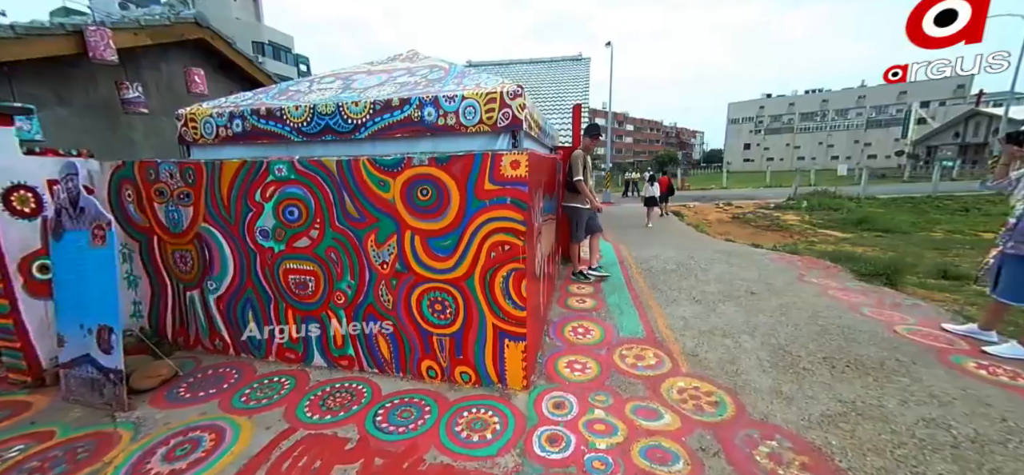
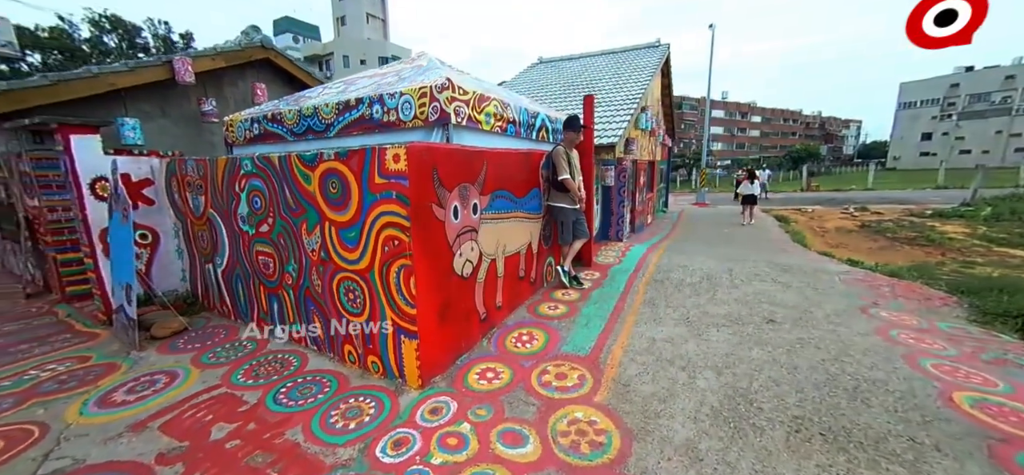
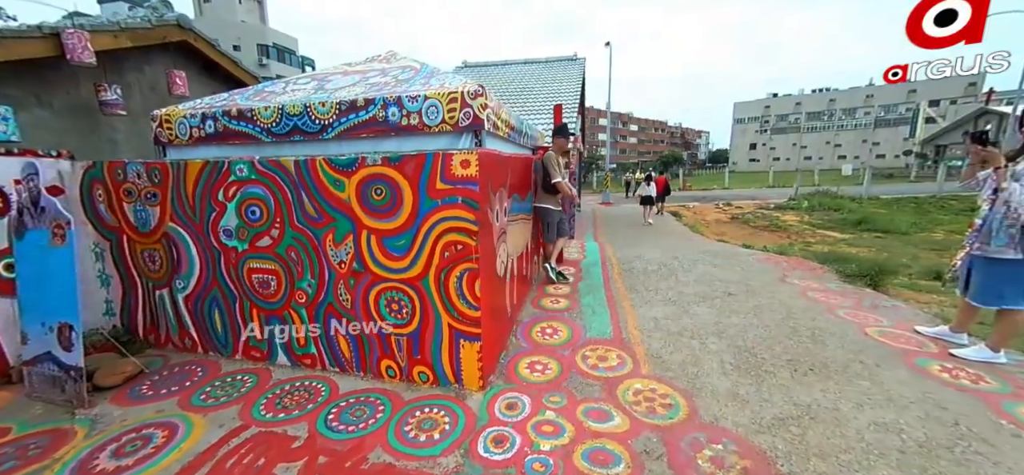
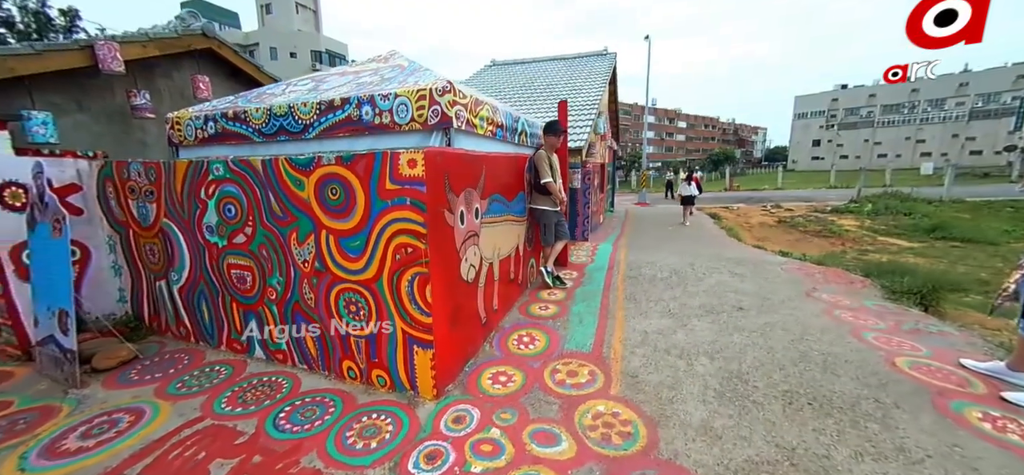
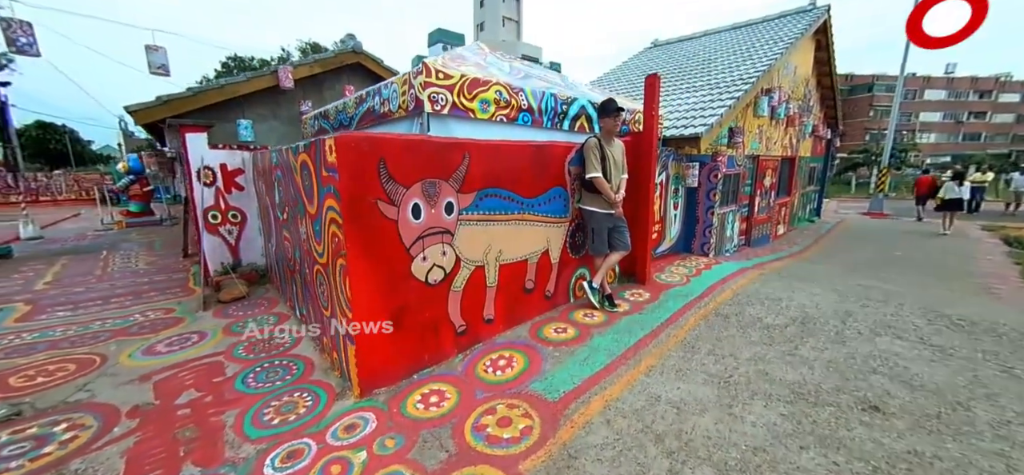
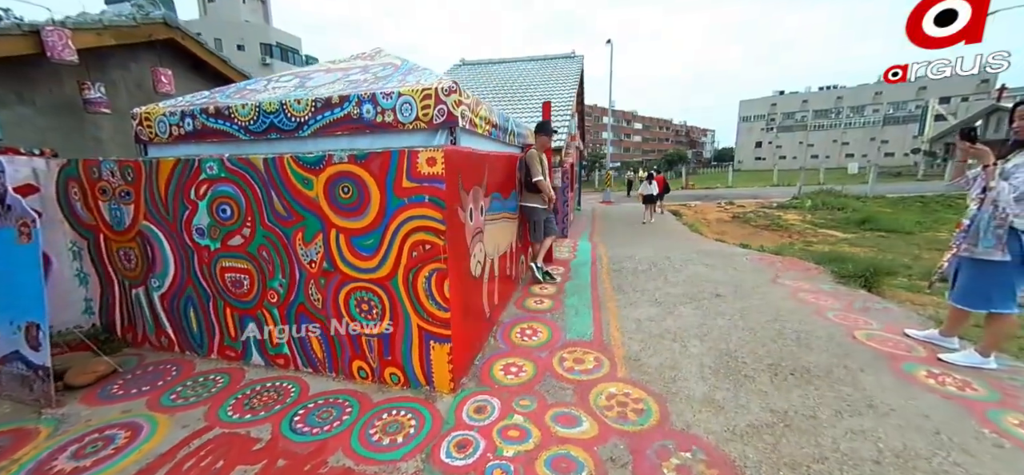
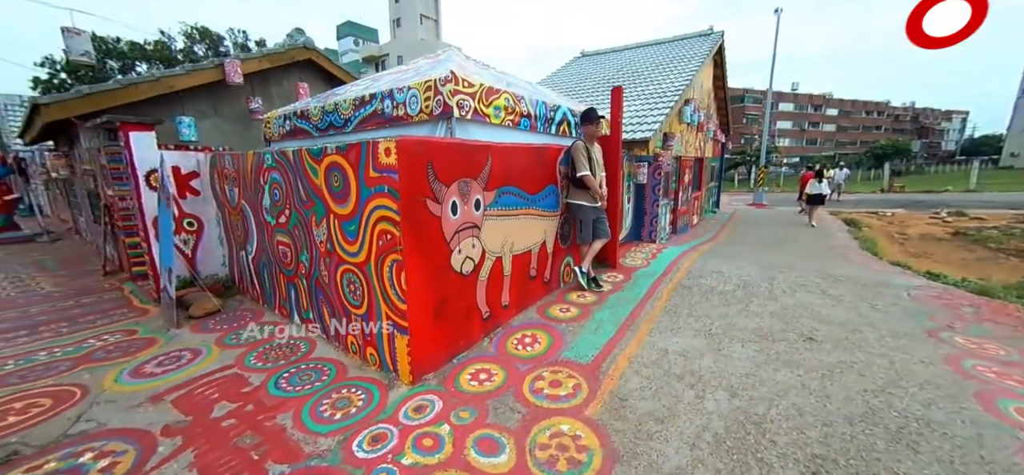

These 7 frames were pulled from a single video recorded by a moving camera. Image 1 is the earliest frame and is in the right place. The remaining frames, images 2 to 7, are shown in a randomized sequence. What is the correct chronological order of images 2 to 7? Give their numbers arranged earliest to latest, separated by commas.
3, 6, 4, 2, 7, 5
